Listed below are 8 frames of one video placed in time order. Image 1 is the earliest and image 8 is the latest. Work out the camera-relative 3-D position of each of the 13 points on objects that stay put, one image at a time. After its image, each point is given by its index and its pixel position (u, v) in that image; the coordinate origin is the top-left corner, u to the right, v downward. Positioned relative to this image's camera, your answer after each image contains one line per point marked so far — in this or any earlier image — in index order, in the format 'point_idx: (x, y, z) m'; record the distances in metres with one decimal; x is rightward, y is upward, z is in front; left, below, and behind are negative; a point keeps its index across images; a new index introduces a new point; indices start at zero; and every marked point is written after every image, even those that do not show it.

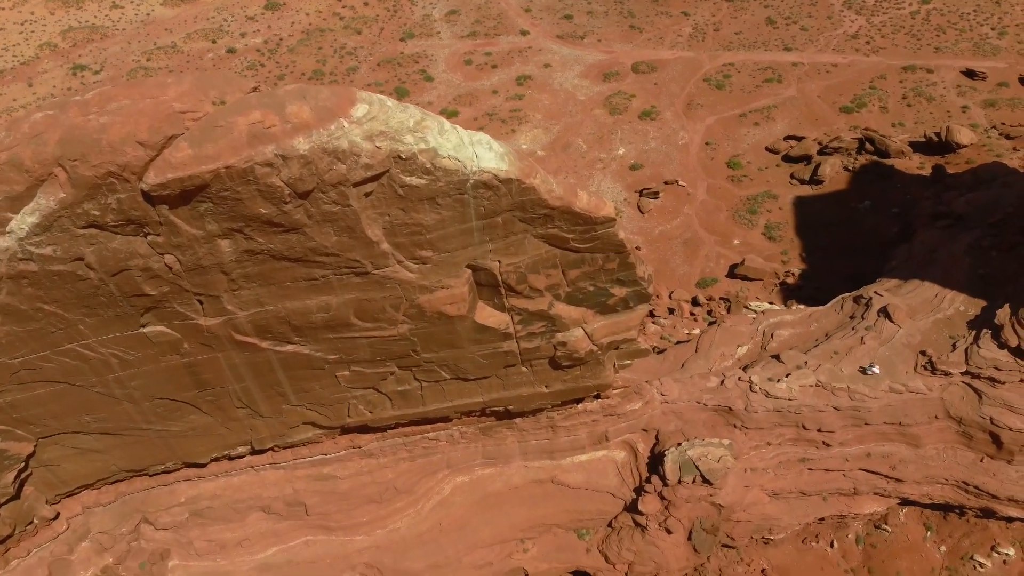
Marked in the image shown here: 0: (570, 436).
0: (+0.8, -1.9, +10.6) m
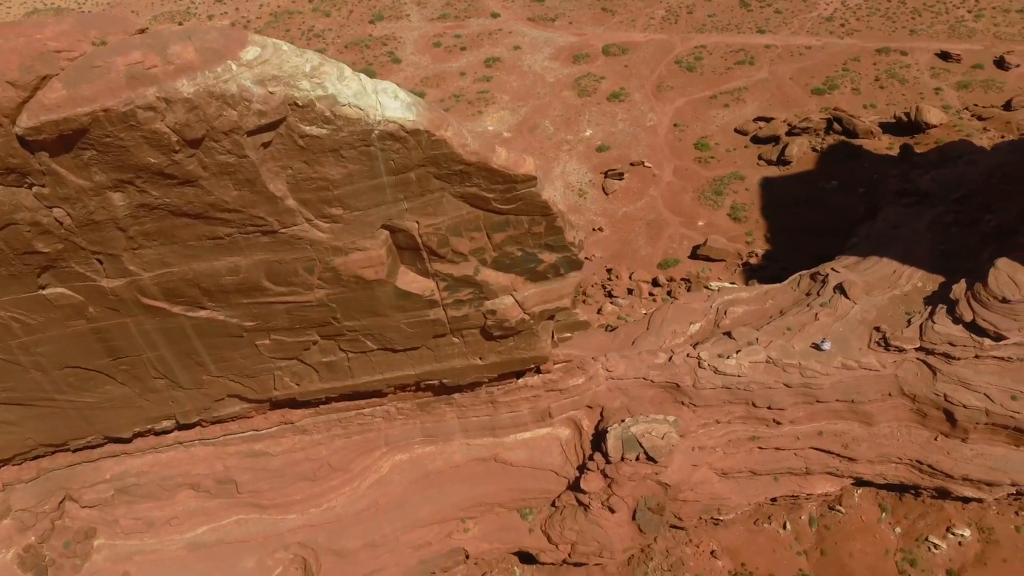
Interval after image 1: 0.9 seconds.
0: (0.0, -1.6, +10.3) m
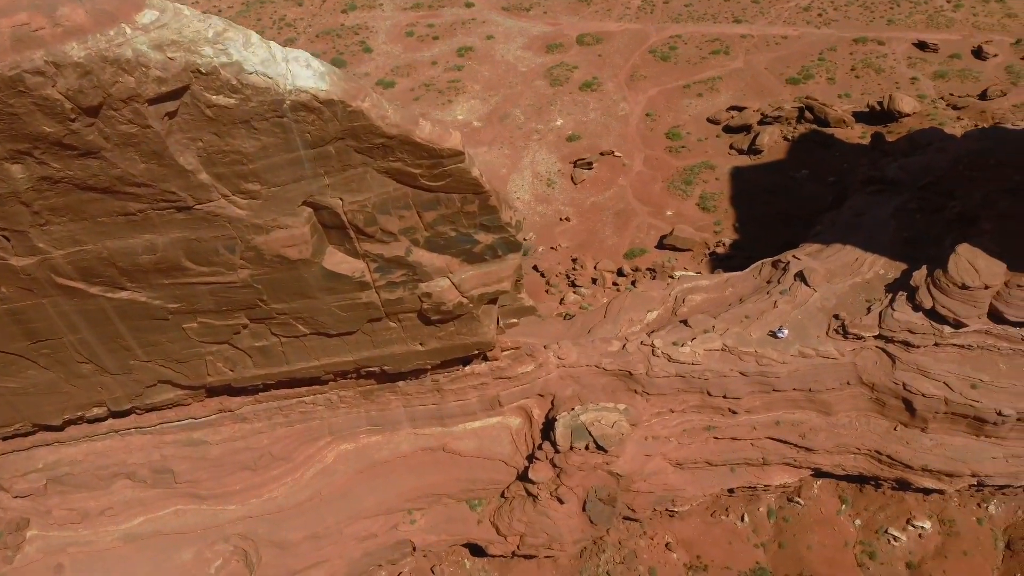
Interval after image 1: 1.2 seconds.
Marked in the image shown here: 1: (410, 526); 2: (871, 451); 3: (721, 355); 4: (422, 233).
0: (-0.7, -1.4, +10.1) m
1: (-1.3, -3.0, +10.2) m
2: (+4.6, -2.1, +10.5) m
3: (+2.7, -0.9, +10.5) m
4: (-0.9, +0.5, +7.8) m
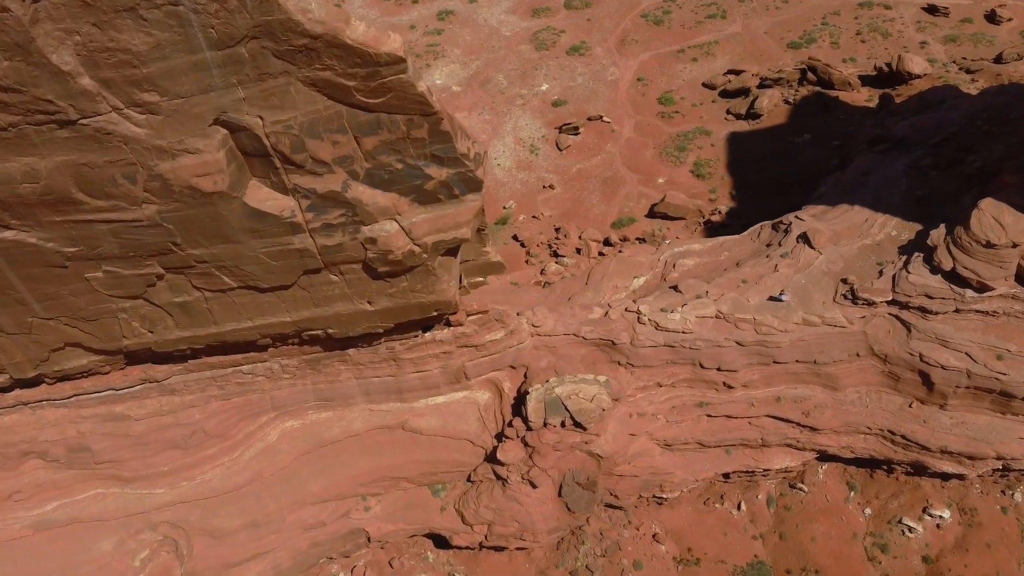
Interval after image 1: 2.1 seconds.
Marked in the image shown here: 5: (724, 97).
0: (-1.0, -0.9, +8.9) m
1: (-1.7, -2.5, +9.0) m
2: (+4.3, -1.6, +9.3) m
3: (+2.3, -0.4, +9.4) m
4: (-1.2, +1.0, +6.6) m
5: (+4.2, +3.8, +15.9) m
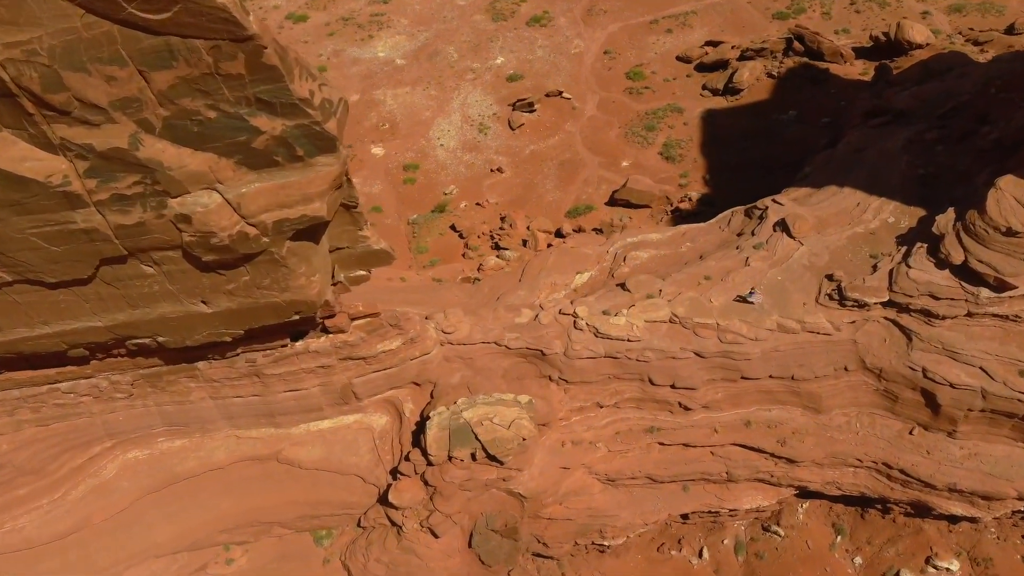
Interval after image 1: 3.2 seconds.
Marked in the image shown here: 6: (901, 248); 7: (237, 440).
0: (-1.9, -0.9, +7.1) m
1: (-2.5, -2.5, +7.2) m
2: (+3.4, -1.6, +7.5) m
3: (+1.5, -0.4, +7.5) m
4: (-2.1, +1.0, +4.8) m
5: (+3.3, +3.8, +14.0) m
6: (+3.8, +0.4, +7.9) m
7: (-2.5, -1.4, +7.3) m
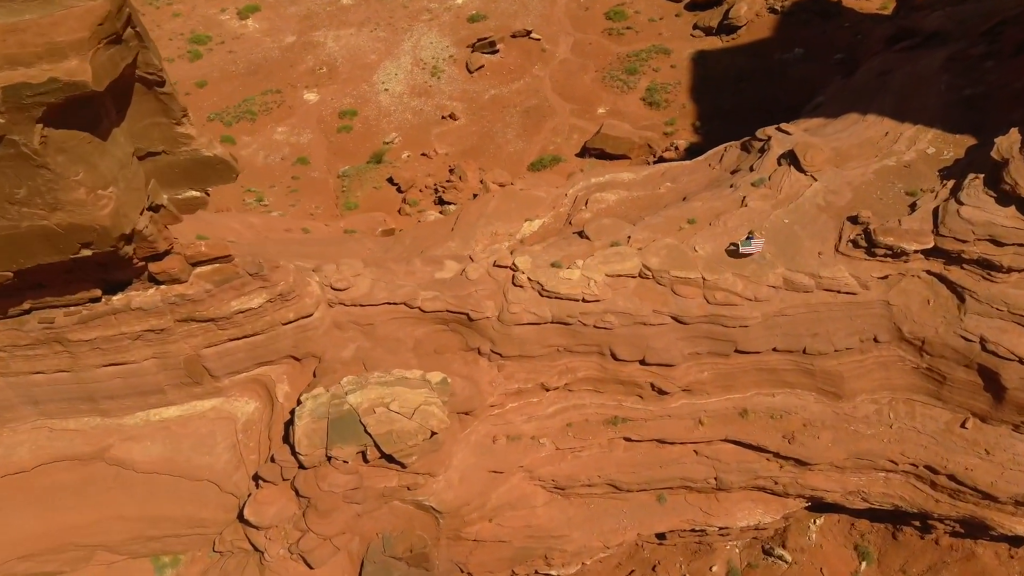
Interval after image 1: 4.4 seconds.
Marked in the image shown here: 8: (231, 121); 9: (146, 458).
0: (-2.5, -0.5, +5.2) m
1: (-3.1, -2.1, +5.3) m
2: (+2.8, -1.2, +5.6) m
3: (+0.9, 0.0, +5.6) m
4: (-2.7, +1.4, +2.8) m
5: (+2.7, +4.2, +12.1) m
6: (+3.2, +0.8, +6.0) m
7: (-3.1, -1.0, +5.3) m
8: (-3.7, +2.2, +10.5) m
9: (-2.4, -1.1, +5.3) m
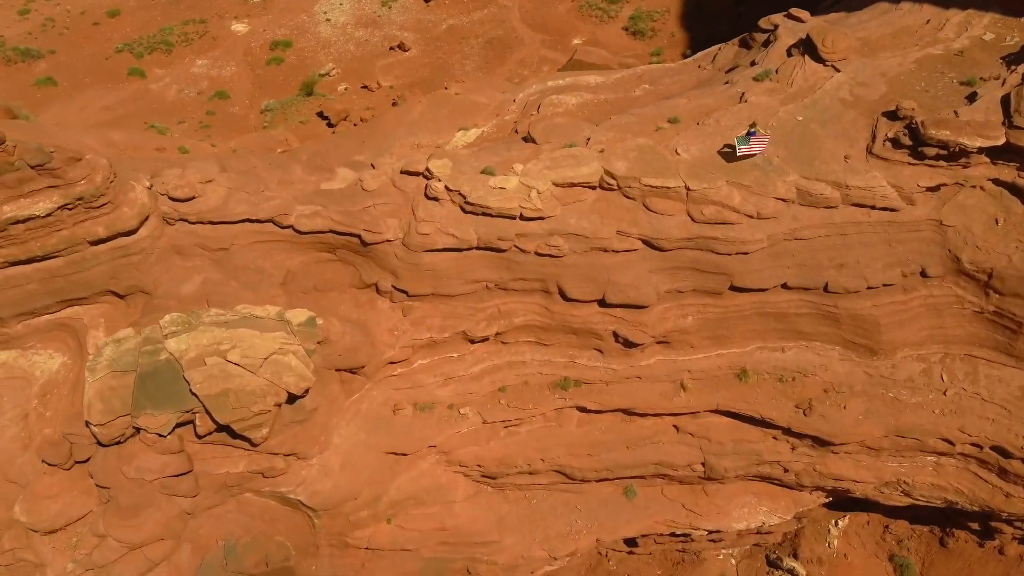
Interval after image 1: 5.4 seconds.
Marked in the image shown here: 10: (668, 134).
0: (-3.0, 0.0, +3.6) m
1: (-3.6, -1.6, +3.7) m
2: (+2.3, -0.8, +4.0) m
3: (+0.4, +0.4, +4.1) m
4: (-3.1, +1.9, +1.3) m
5: (+2.2, +4.6, +10.6) m
6: (+2.8, +1.2, +4.4) m
7: (-3.5, -0.5, +3.8) m
8: (-4.1, +2.6, +9.0) m
9: (-2.9, -0.7, +3.8) m
10: (+0.9, +0.8, +4.4) m
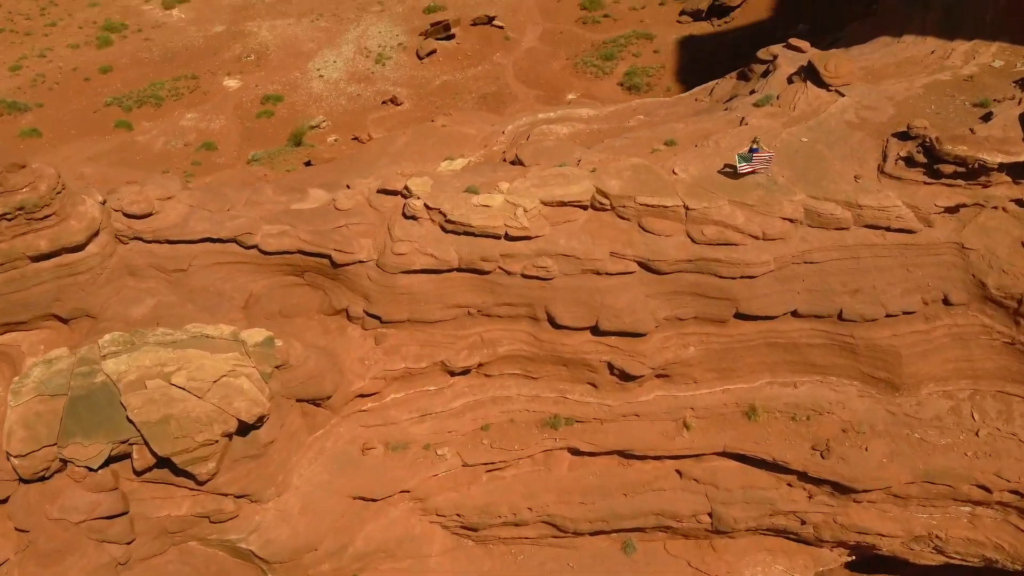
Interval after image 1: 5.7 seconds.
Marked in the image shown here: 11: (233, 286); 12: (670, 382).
0: (-3.0, -0.1, +3.3) m
1: (-3.7, -1.7, +3.2) m
2: (+2.3, -0.9, +3.6) m
3: (+0.3, +0.3, +3.7) m
4: (-3.2, +2.0, +1.1) m
5: (+2.2, +3.8, +10.6) m
6: (+2.7, +1.0, +4.2) m
7: (-3.6, -0.6, +3.4) m
8: (-4.2, +2.0, +8.9) m
9: (-2.9, -0.8, +3.4) m
10: (+0.8, +0.7, +4.2) m
11: (-1.3, 0.0, +3.7) m
12: (+0.7, -0.4, +3.8) m
